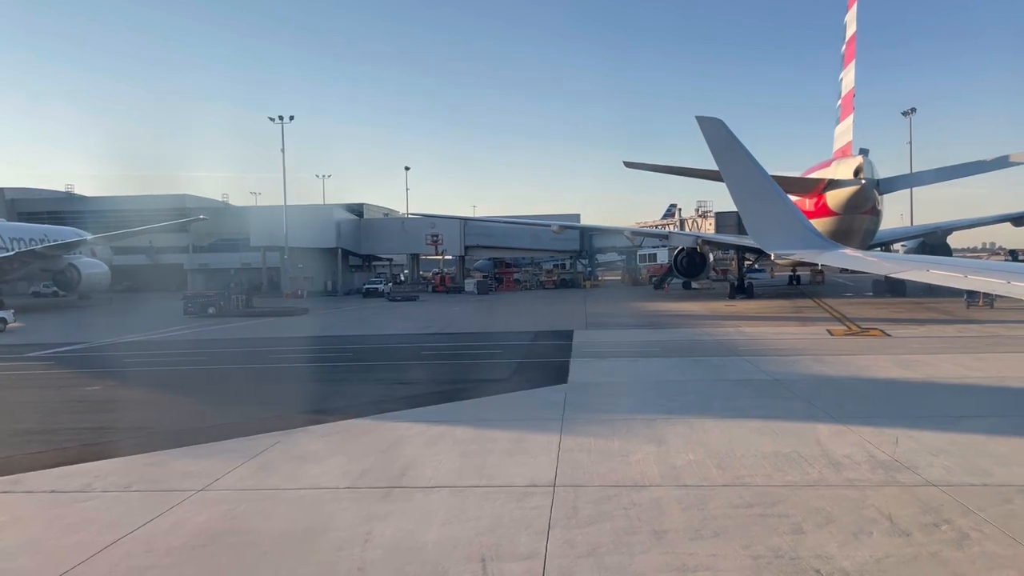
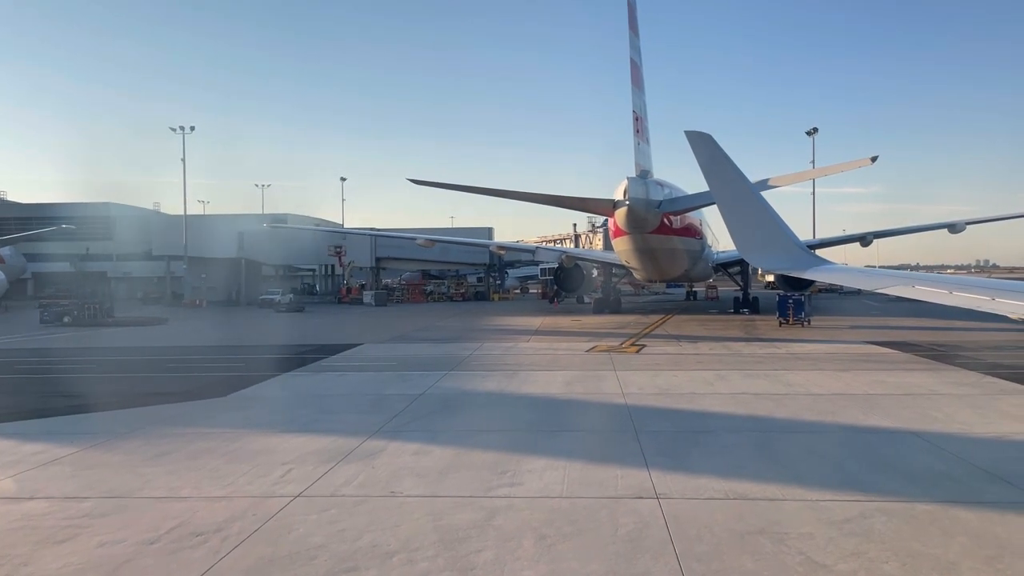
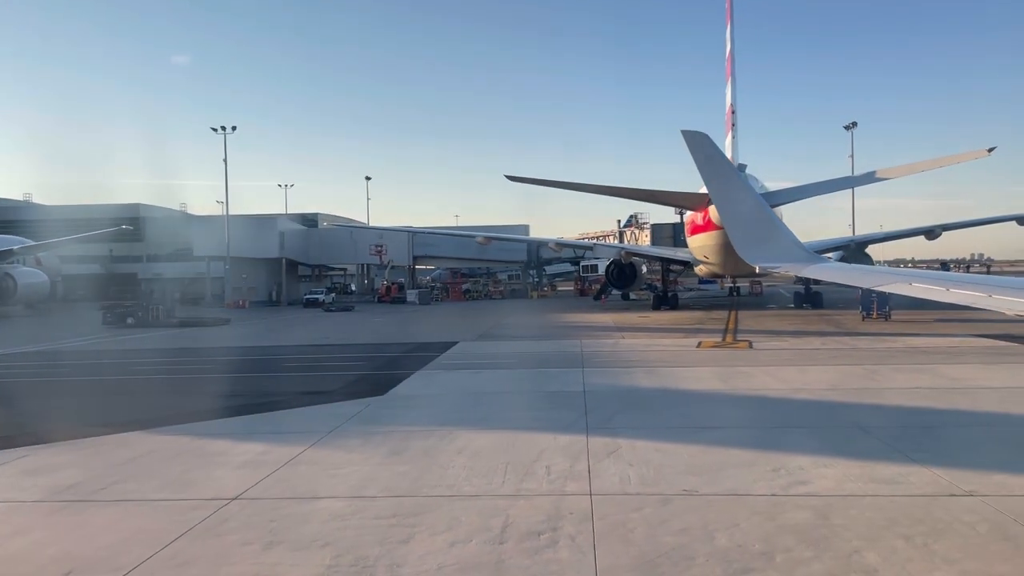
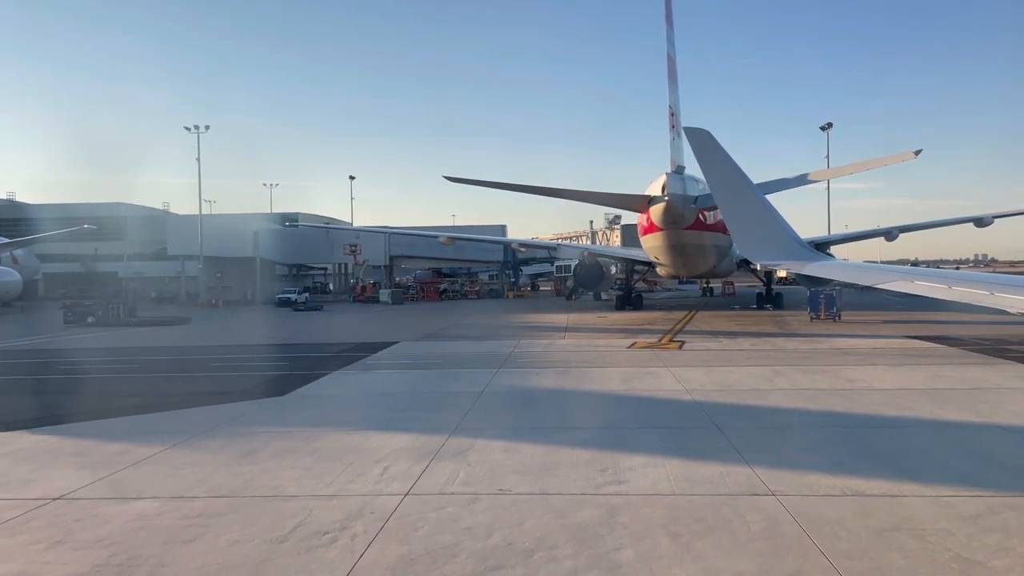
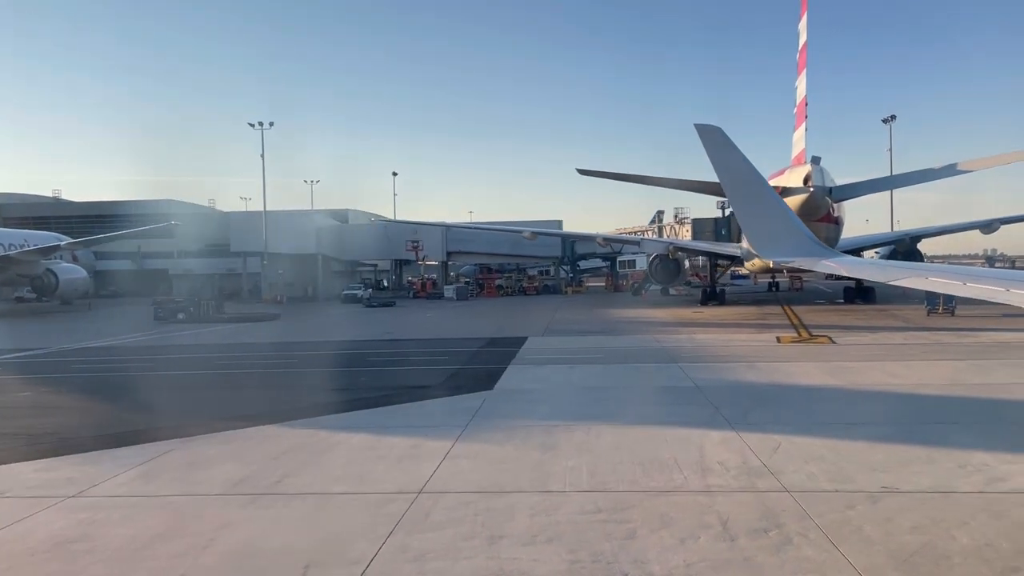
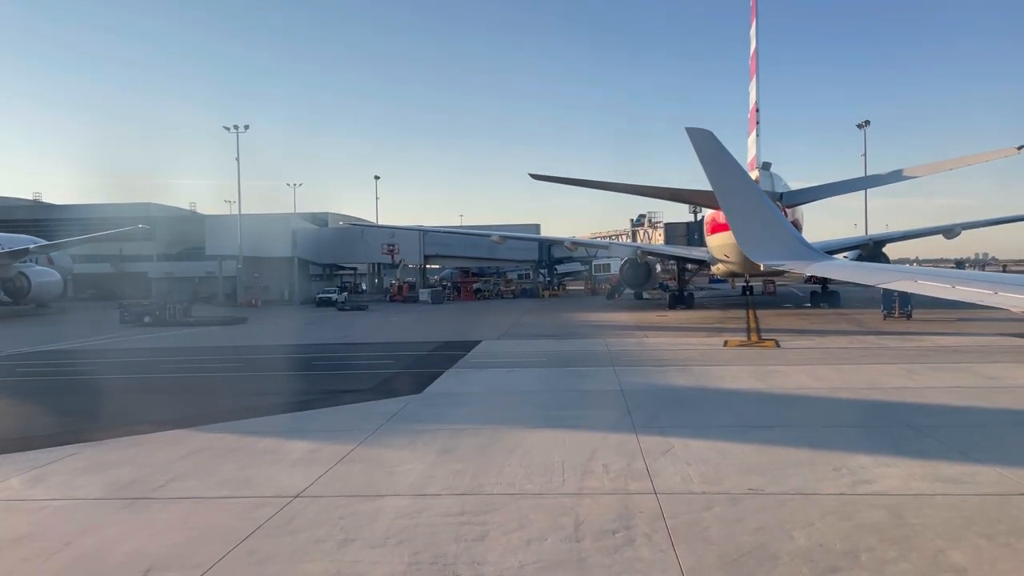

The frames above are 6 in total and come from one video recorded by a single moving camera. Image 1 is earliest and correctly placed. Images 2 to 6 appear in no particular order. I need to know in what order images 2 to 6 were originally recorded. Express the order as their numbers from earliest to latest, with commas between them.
5, 6, 3, 4, 2
